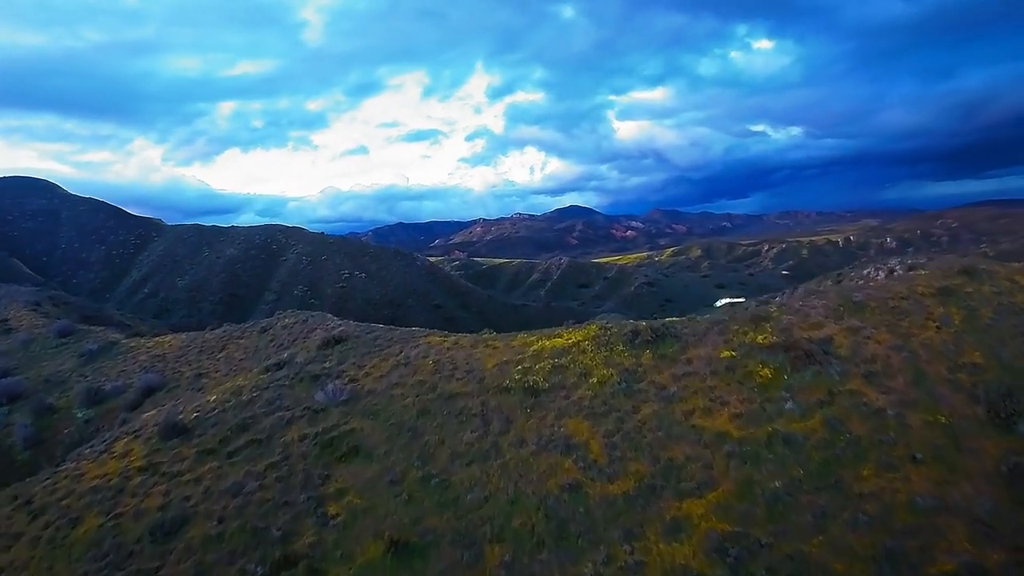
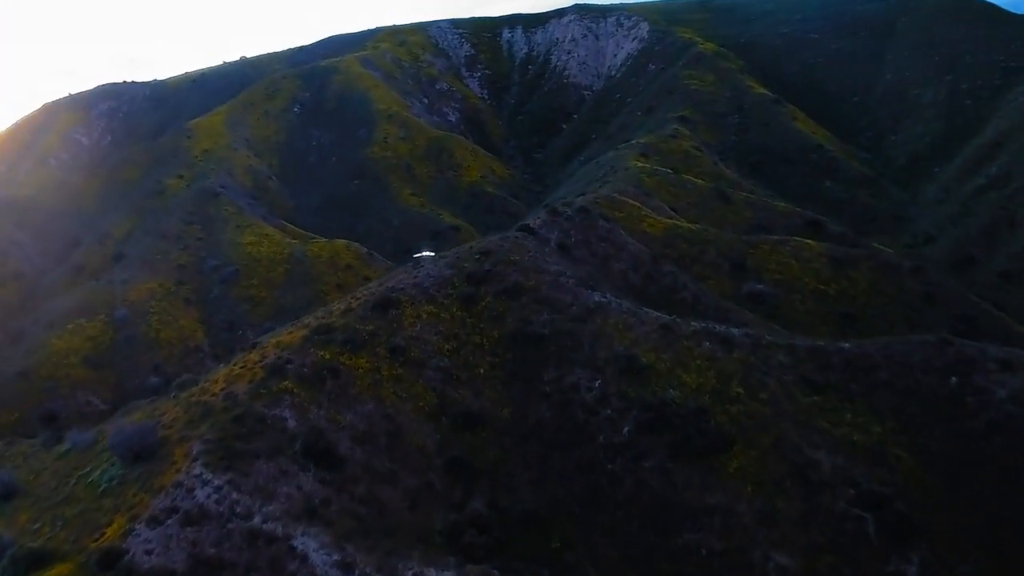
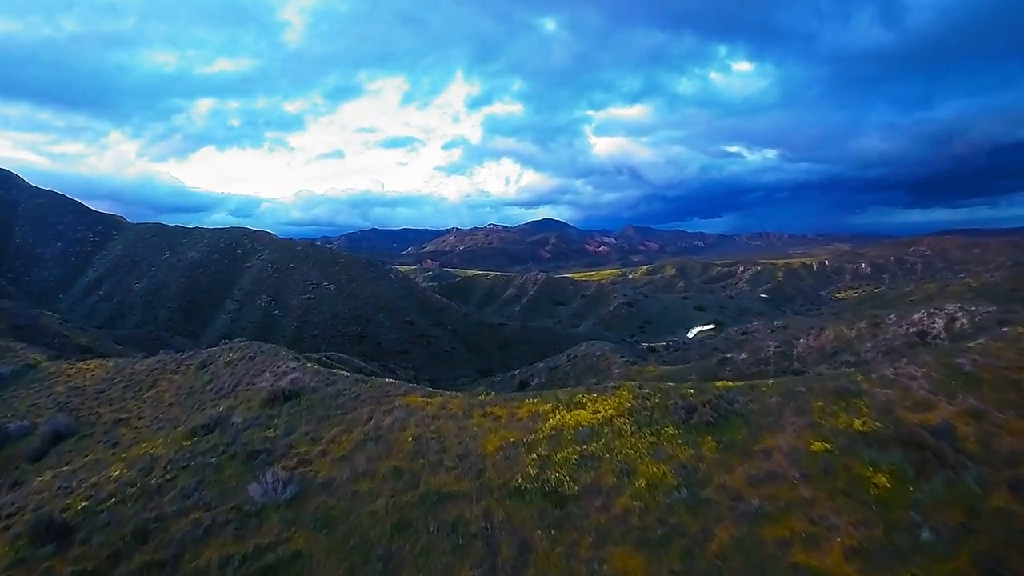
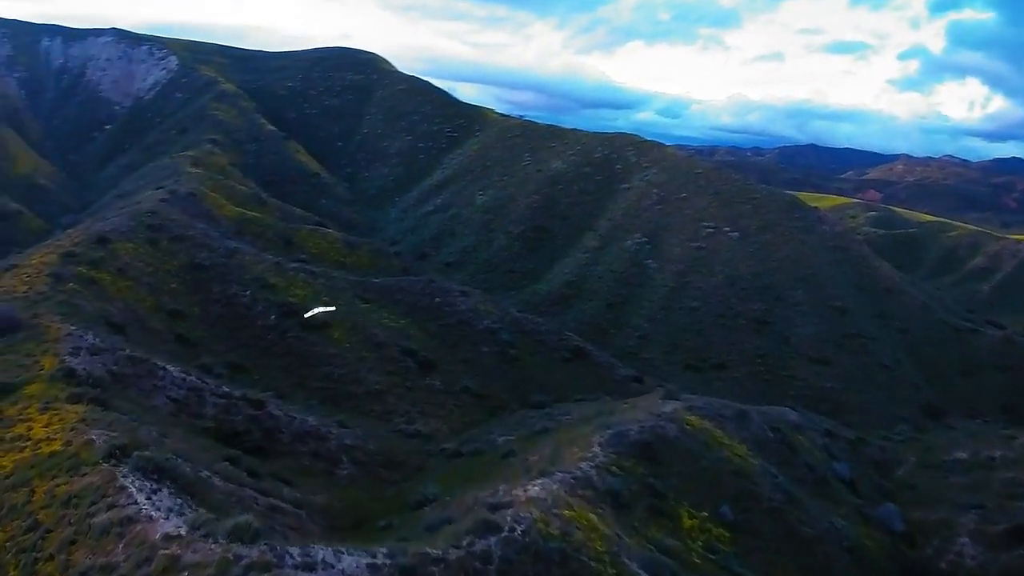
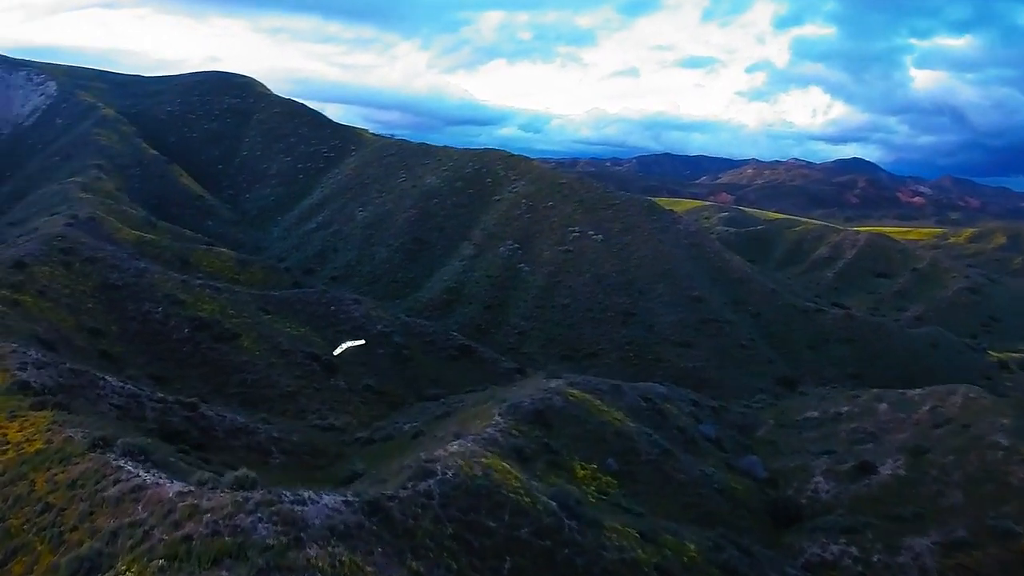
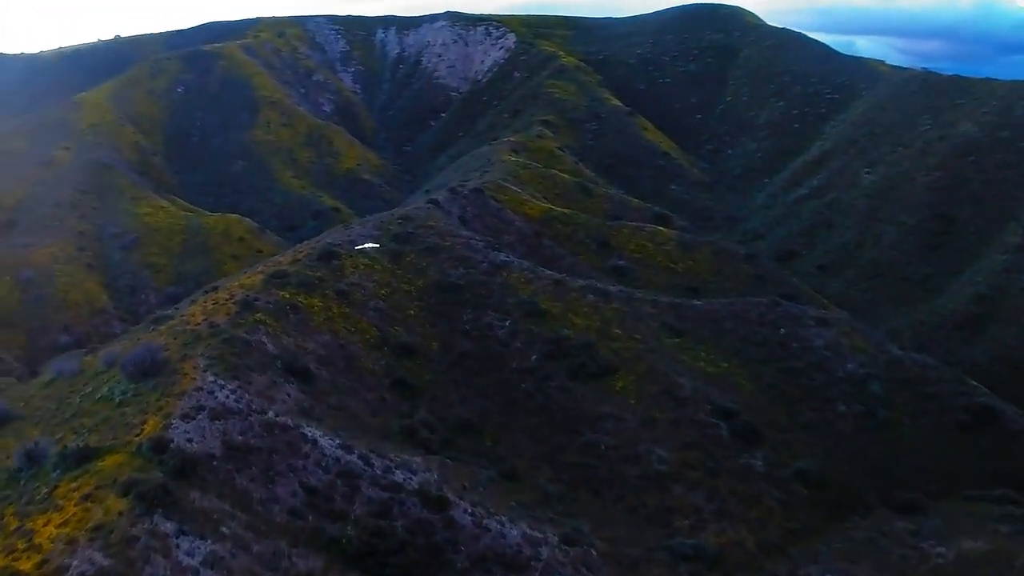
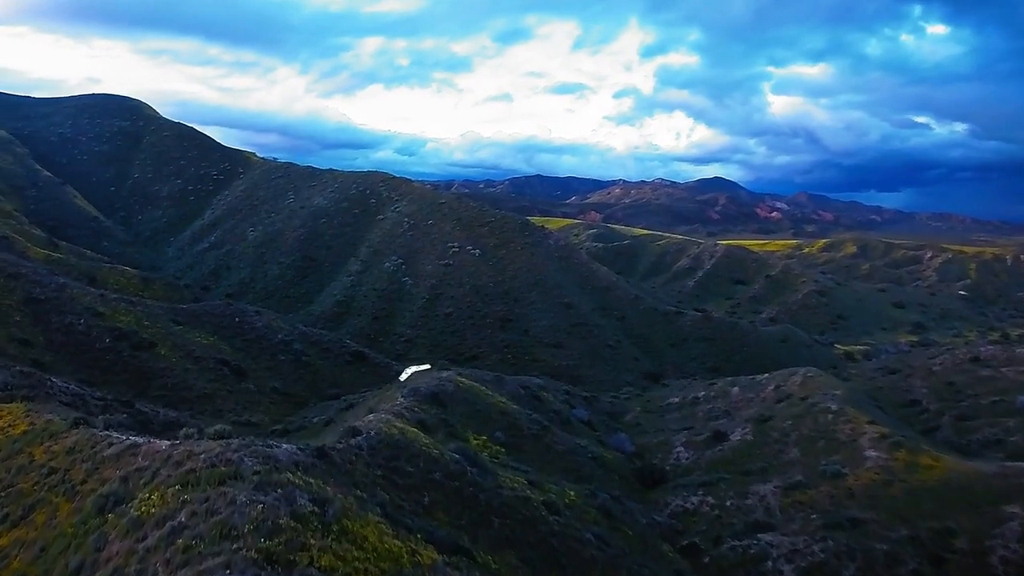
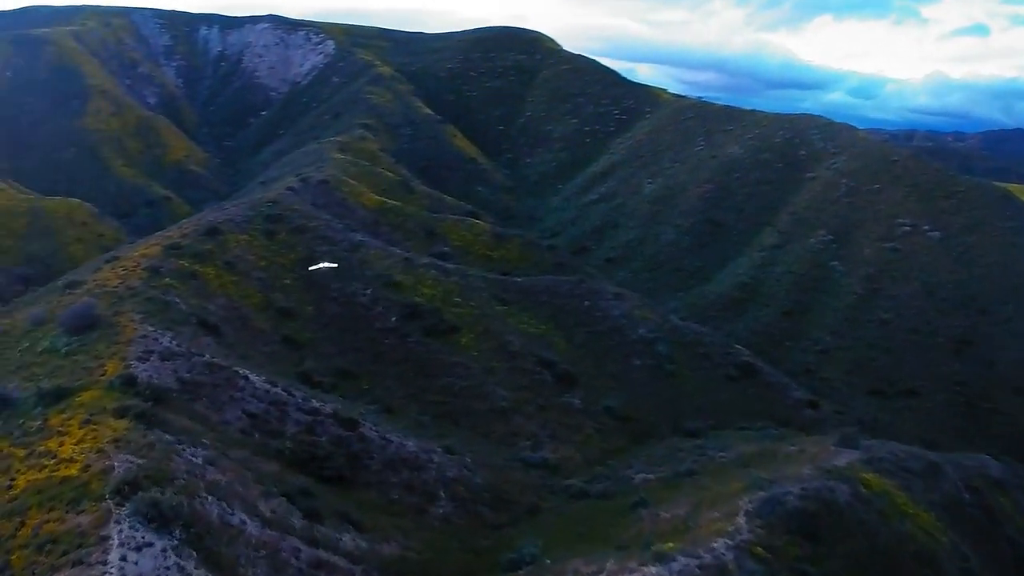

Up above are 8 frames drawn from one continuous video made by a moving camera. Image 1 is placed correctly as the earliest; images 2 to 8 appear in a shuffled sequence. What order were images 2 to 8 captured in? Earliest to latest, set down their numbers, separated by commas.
3, 7, 5, 4, 8, 6, 2
